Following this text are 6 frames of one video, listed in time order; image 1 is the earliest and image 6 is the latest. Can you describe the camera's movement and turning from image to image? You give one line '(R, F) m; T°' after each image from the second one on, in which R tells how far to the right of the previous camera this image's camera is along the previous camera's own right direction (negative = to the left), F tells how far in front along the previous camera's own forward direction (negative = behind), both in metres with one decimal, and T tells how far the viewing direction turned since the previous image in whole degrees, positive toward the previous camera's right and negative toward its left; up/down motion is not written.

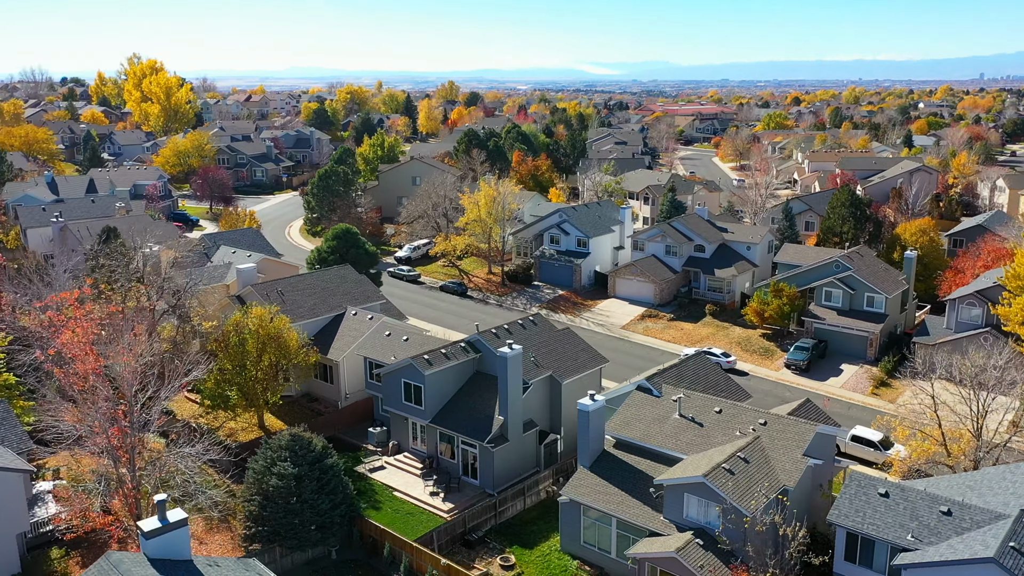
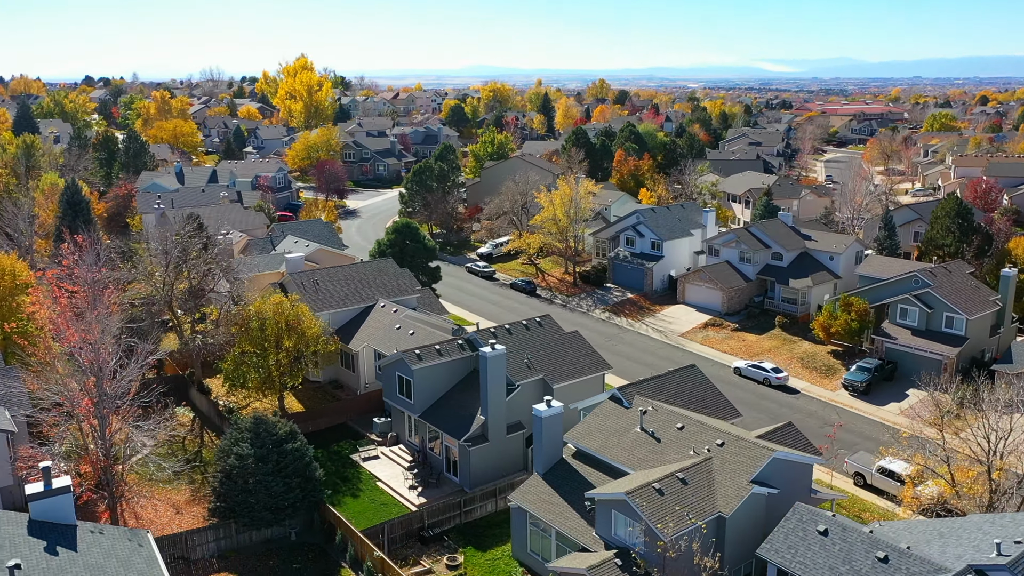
(+5.7, +0.8) m; -11°
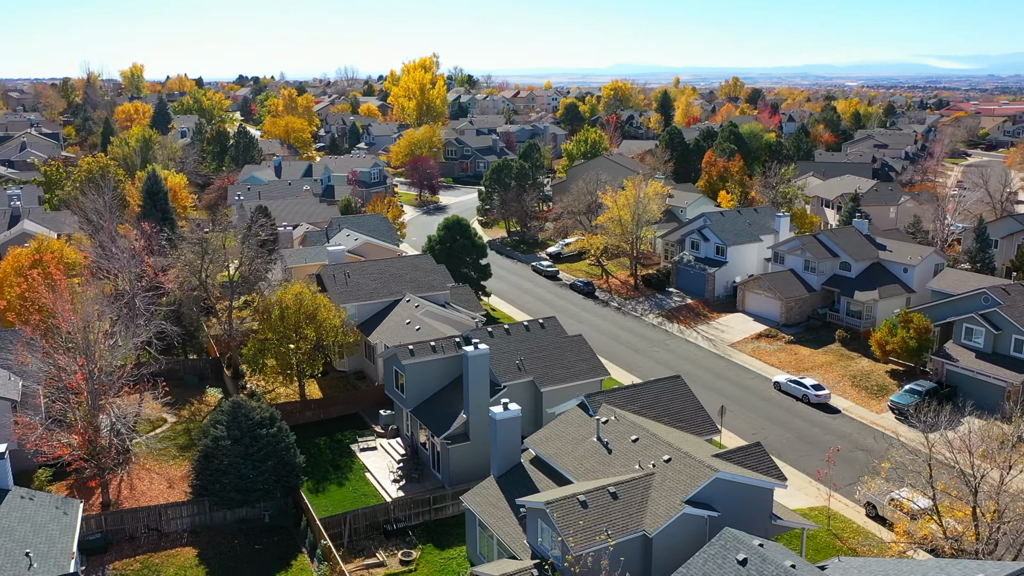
(+4.9, +0.7) m; -9°
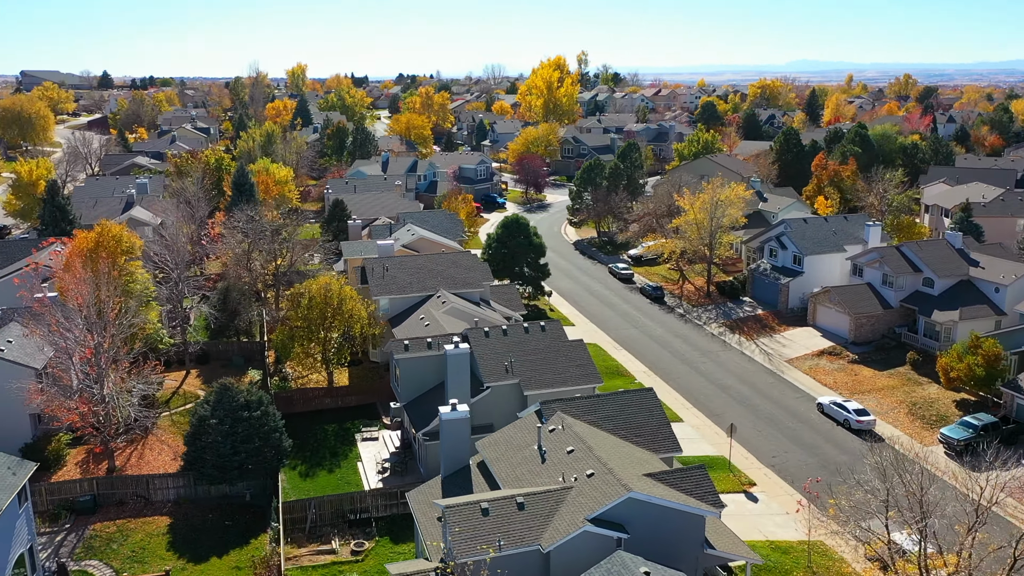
(+5.7, +0.8) m; -11°
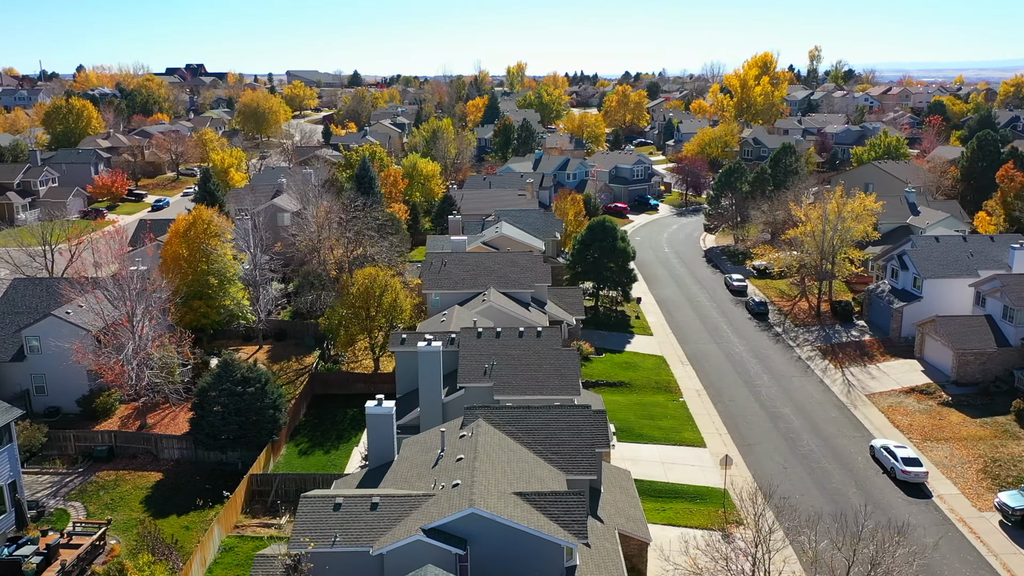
(+8.4, +1.6) m; -16°
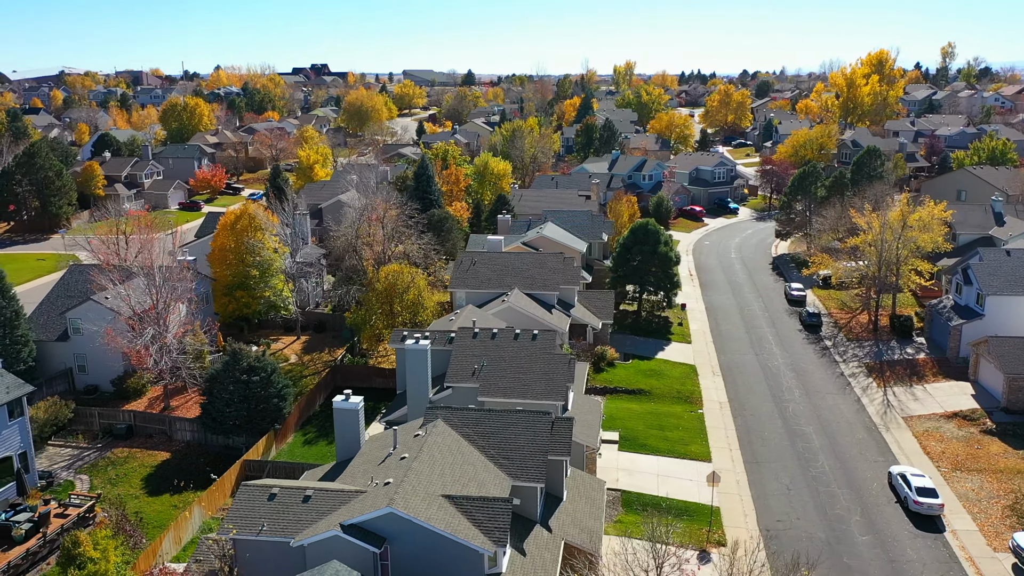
(+4.3, +0.5) m; -8°
